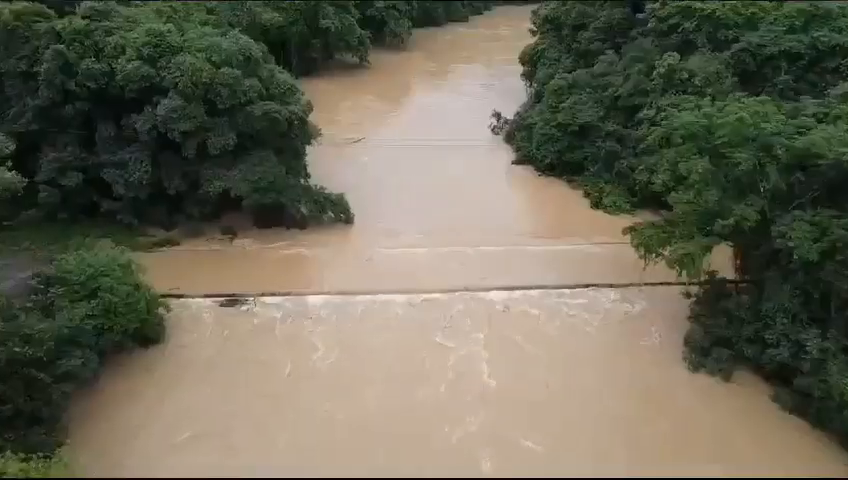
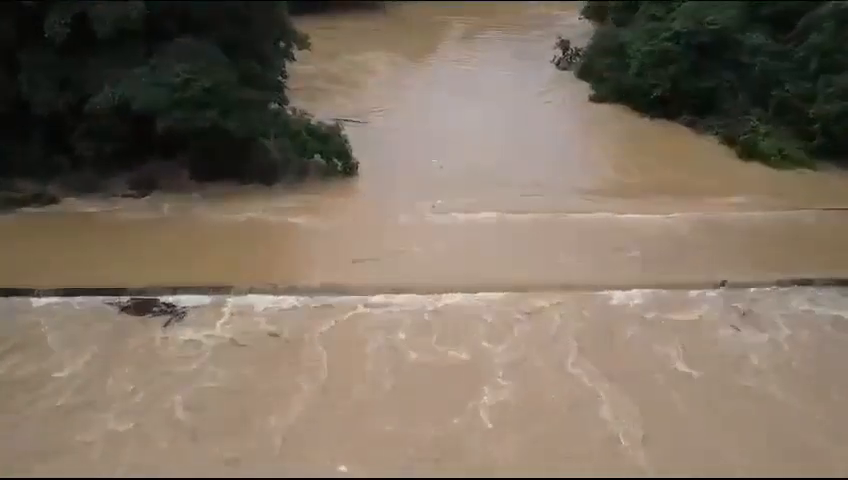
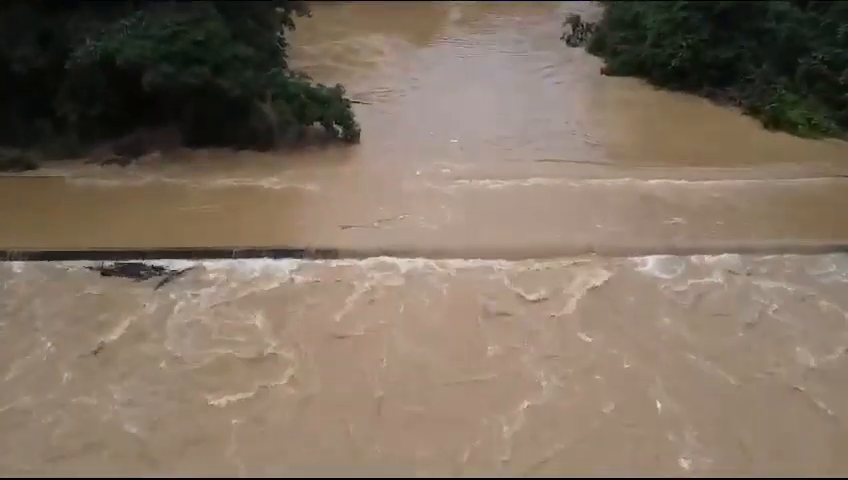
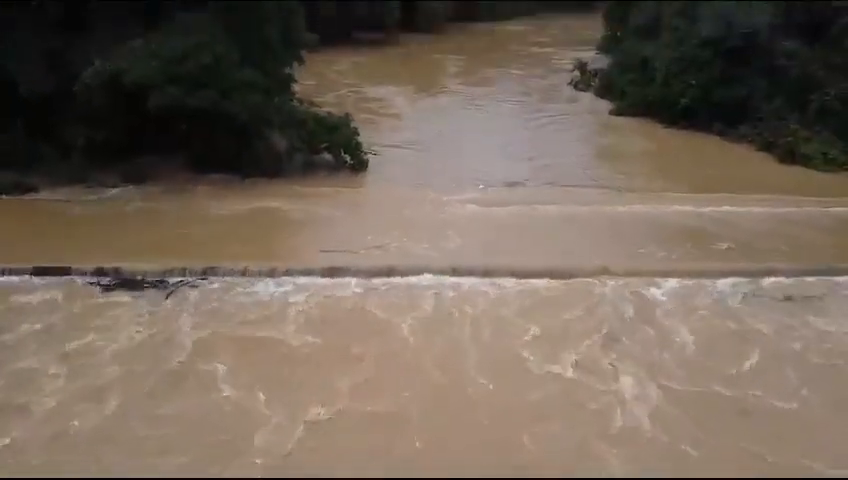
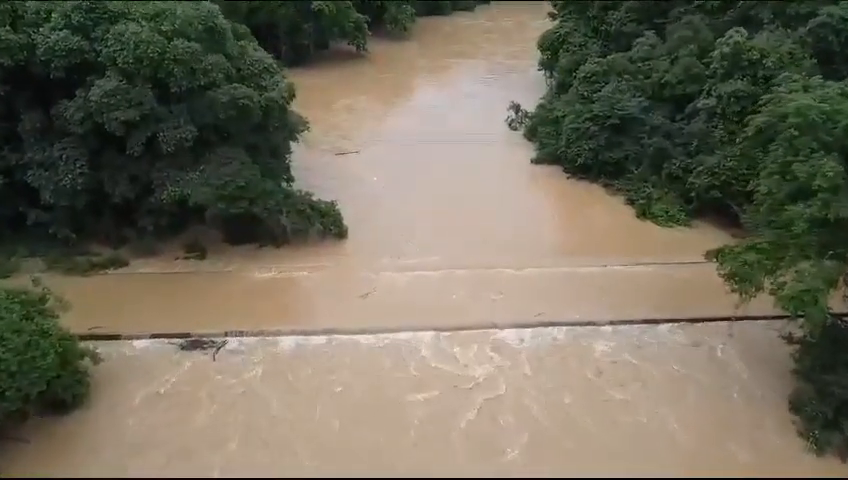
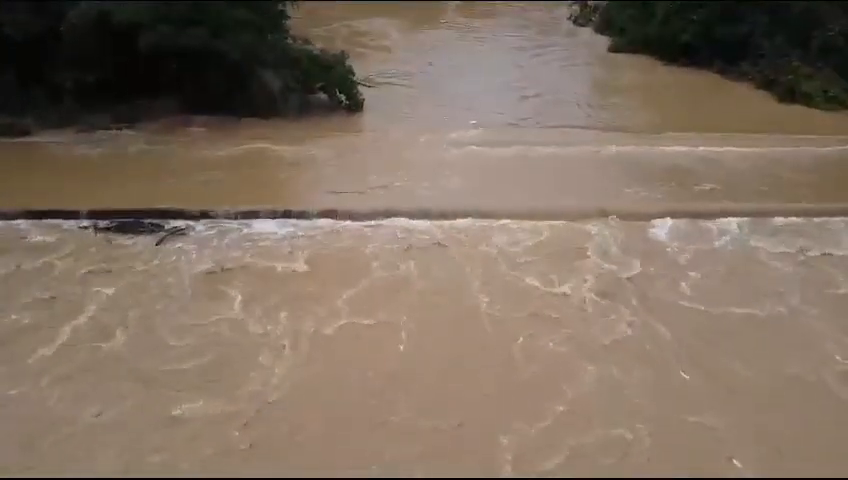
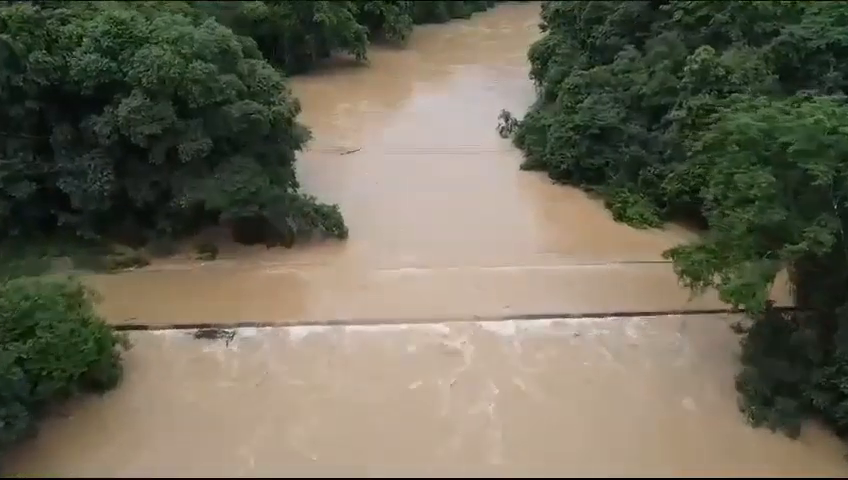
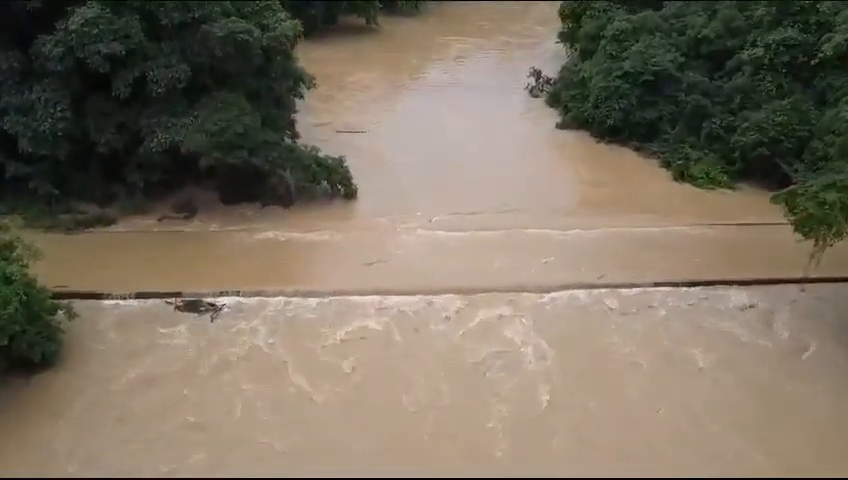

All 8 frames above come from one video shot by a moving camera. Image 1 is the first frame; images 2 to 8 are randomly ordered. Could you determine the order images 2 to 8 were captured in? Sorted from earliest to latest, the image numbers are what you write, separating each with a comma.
7, 5, 8, 2, 3, 6, 4
